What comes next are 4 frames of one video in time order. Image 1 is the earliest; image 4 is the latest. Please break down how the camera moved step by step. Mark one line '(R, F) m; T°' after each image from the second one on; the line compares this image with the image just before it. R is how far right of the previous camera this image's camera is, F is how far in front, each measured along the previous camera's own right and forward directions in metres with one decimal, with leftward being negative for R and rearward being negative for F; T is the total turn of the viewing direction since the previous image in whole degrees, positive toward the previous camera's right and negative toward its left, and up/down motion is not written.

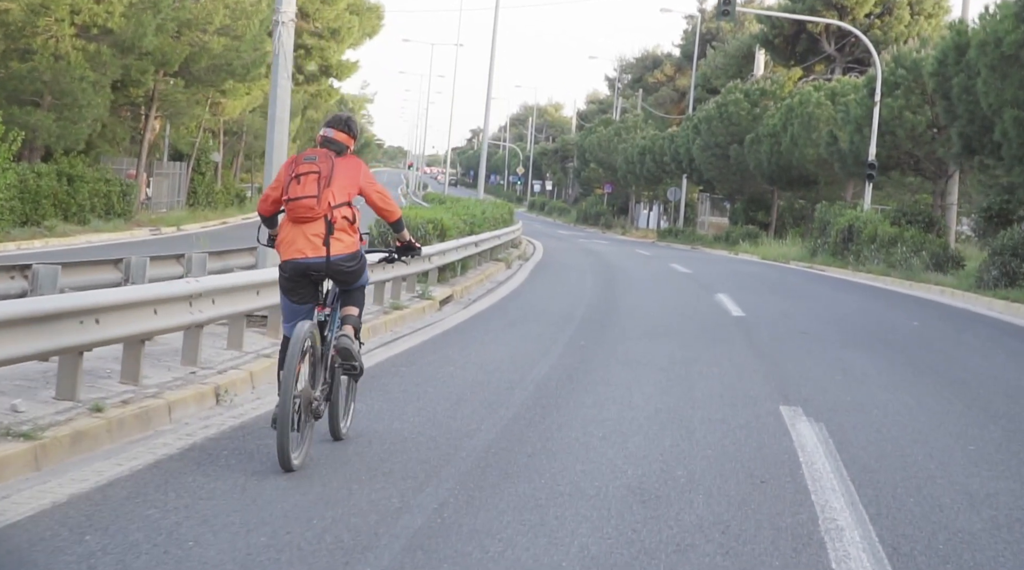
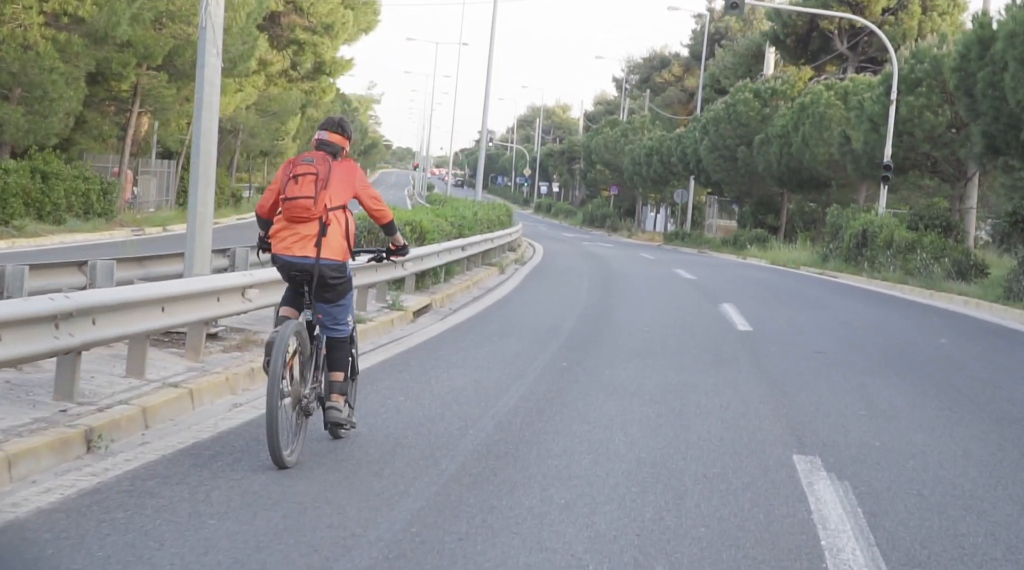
(+0.3, +1.7) m; 0°
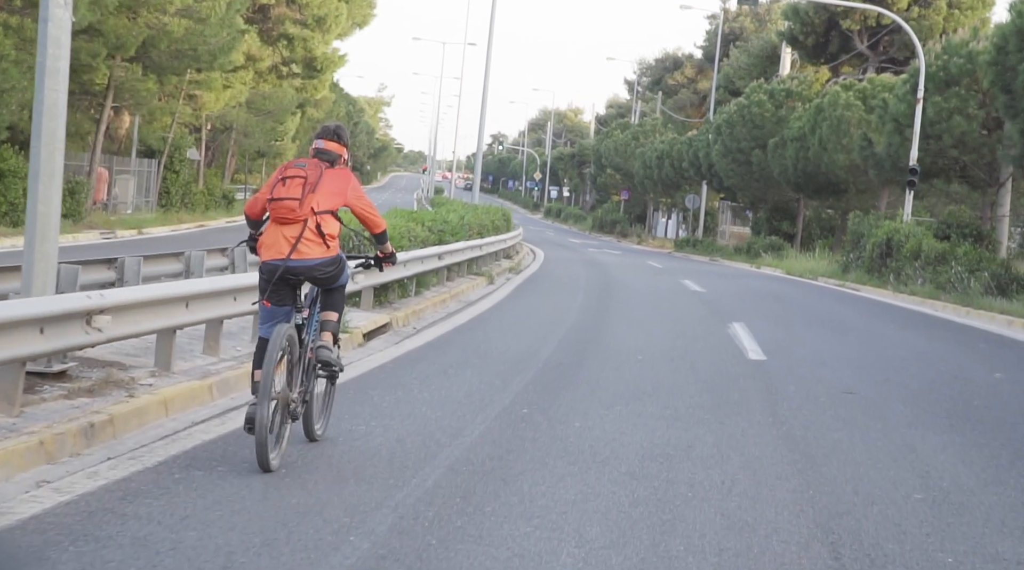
(+0.5, +2.5) m; -1°
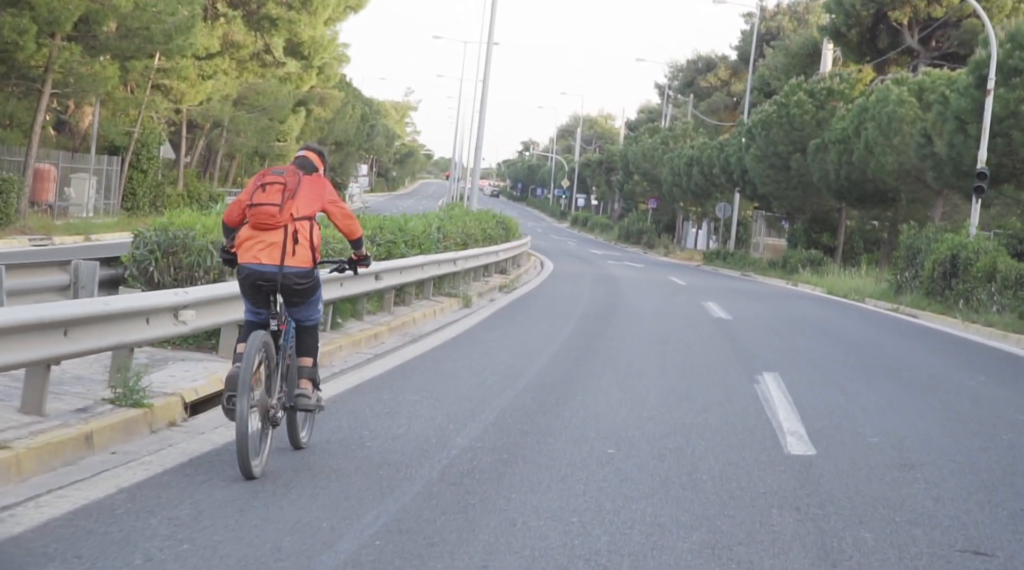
(+0.9, +4.9) m; -1°
